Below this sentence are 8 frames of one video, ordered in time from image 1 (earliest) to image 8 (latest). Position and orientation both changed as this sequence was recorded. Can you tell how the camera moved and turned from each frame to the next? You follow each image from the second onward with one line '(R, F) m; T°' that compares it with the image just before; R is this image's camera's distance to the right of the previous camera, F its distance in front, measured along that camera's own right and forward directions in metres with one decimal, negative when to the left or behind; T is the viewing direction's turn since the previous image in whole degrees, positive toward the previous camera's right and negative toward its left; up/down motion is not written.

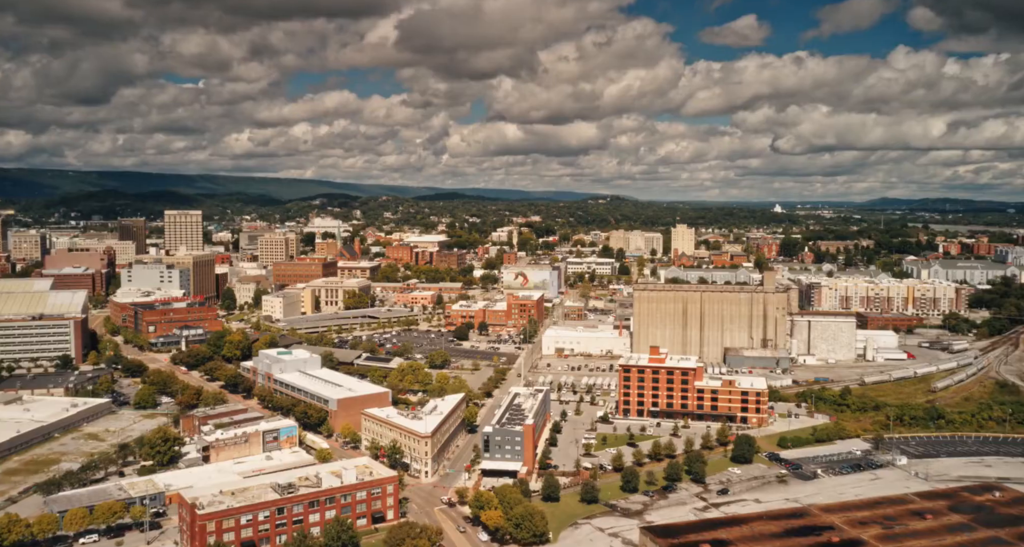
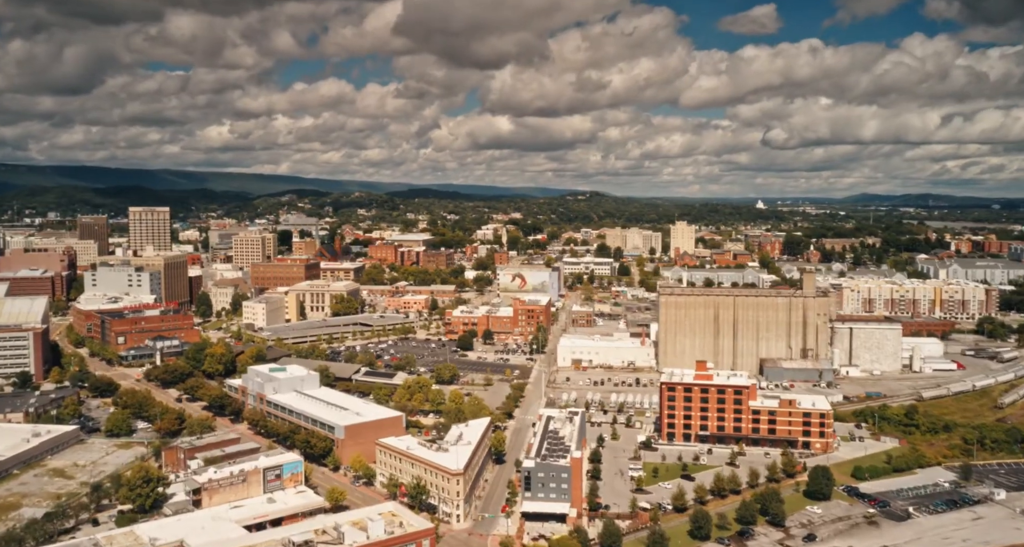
(-1.6, +2.6) m; +2°
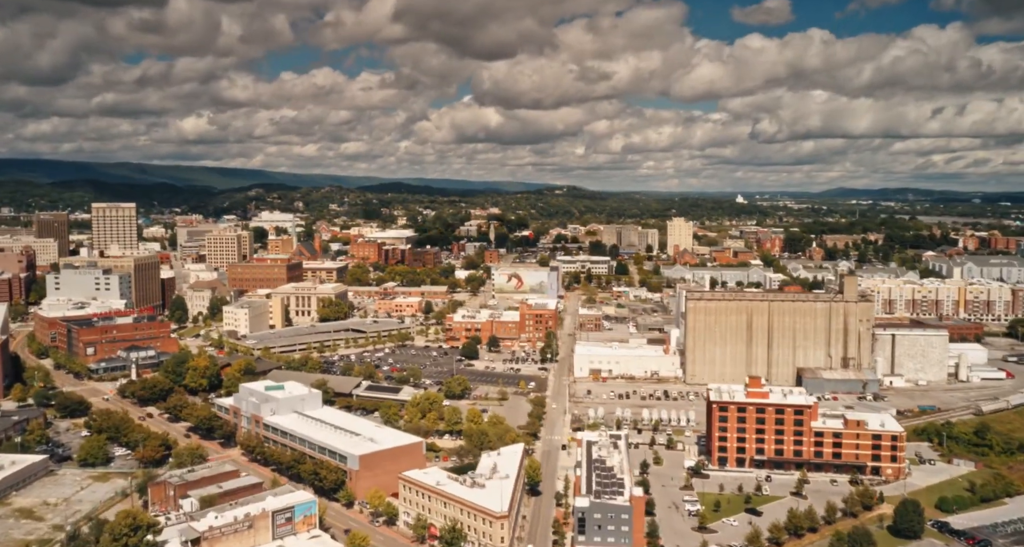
(-1.5, +2.3) m; +2°
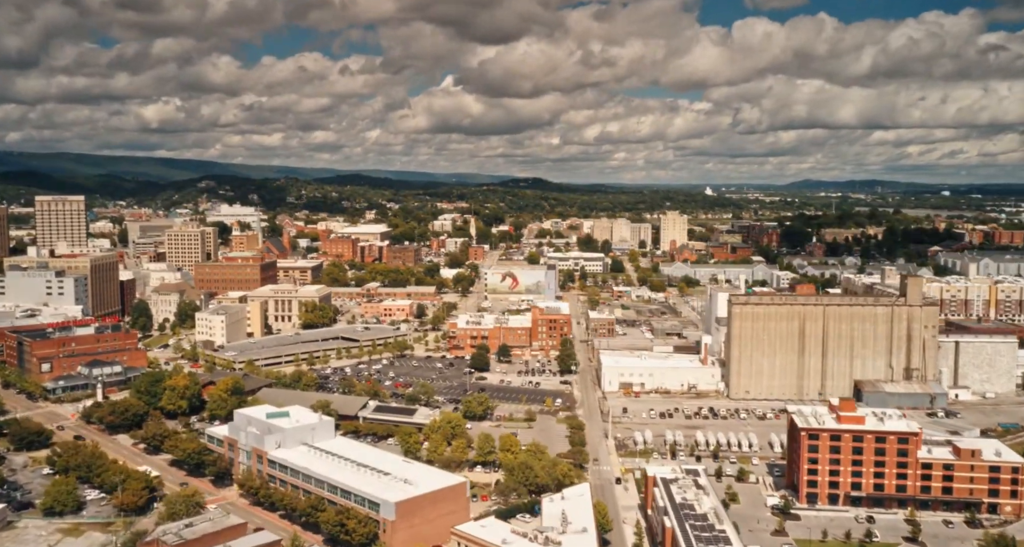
(-2.1, +2.8) m; +3°
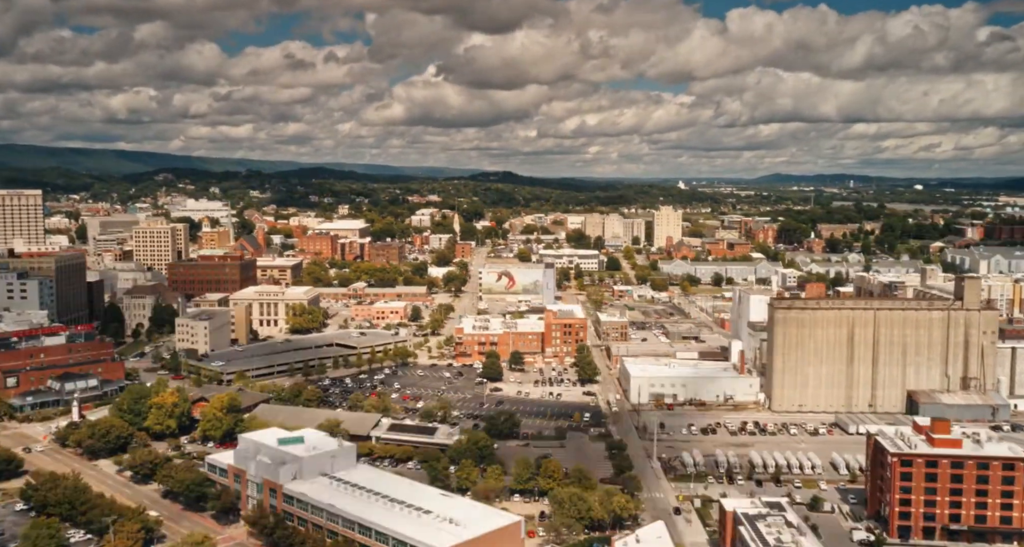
(-1.8, +2.0) m; +3°
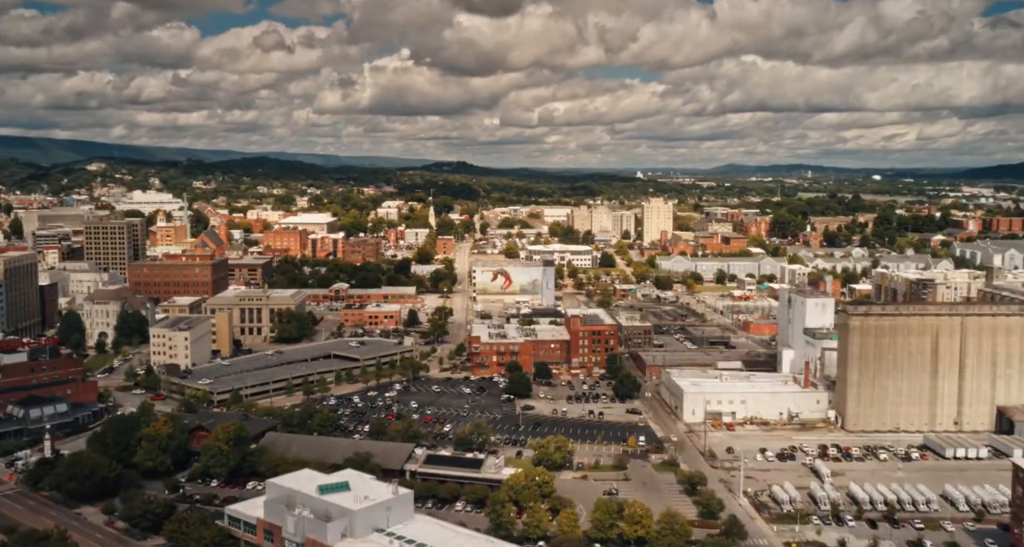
(-2.6, +2.6) m; +4°
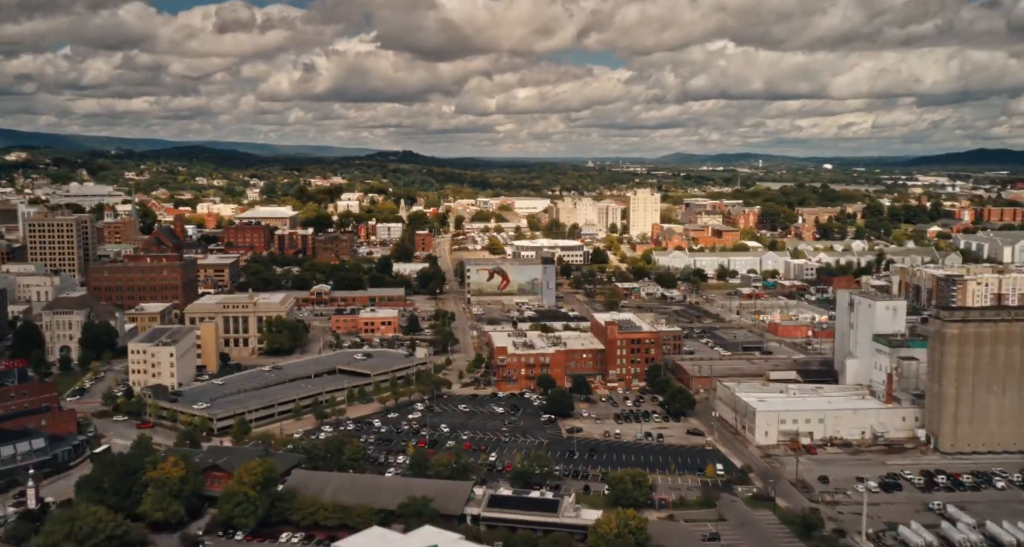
(-2.9, +2.5) m; +5°
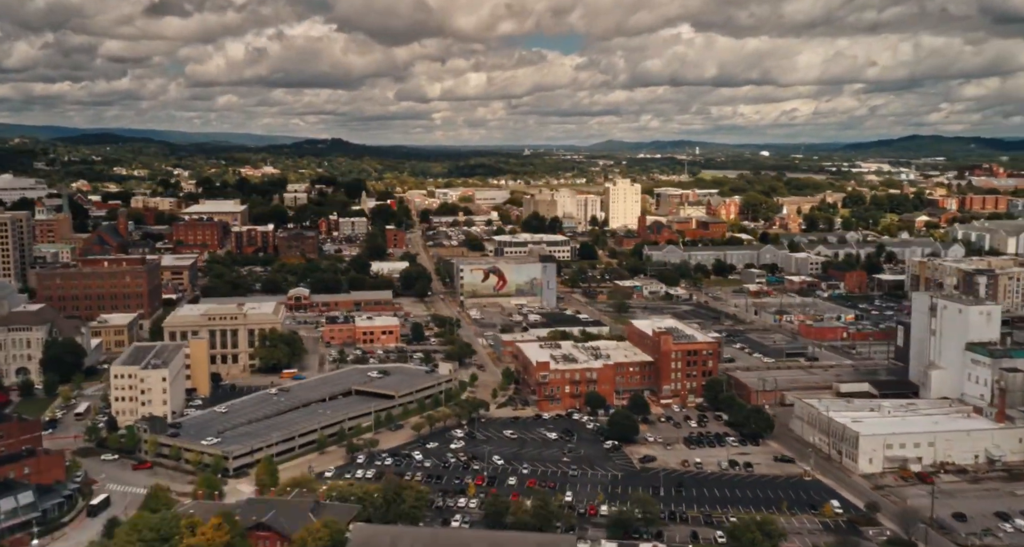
(-3.3, +2.9) m; +6°
